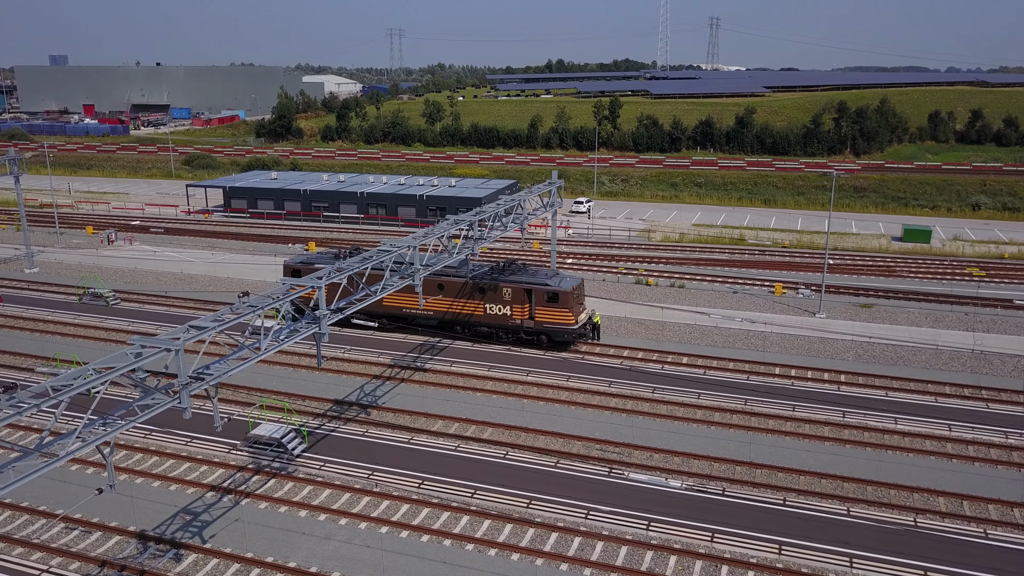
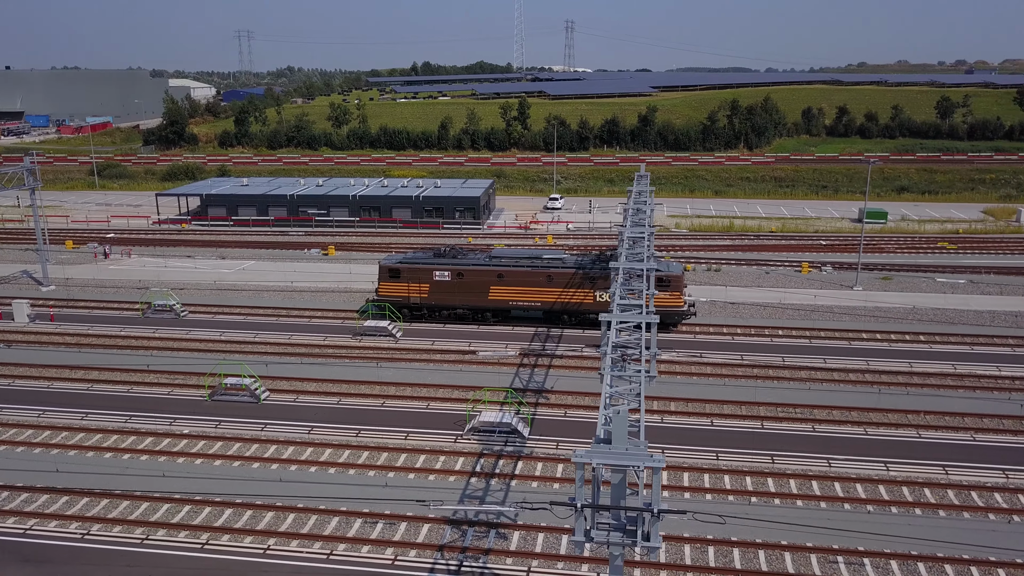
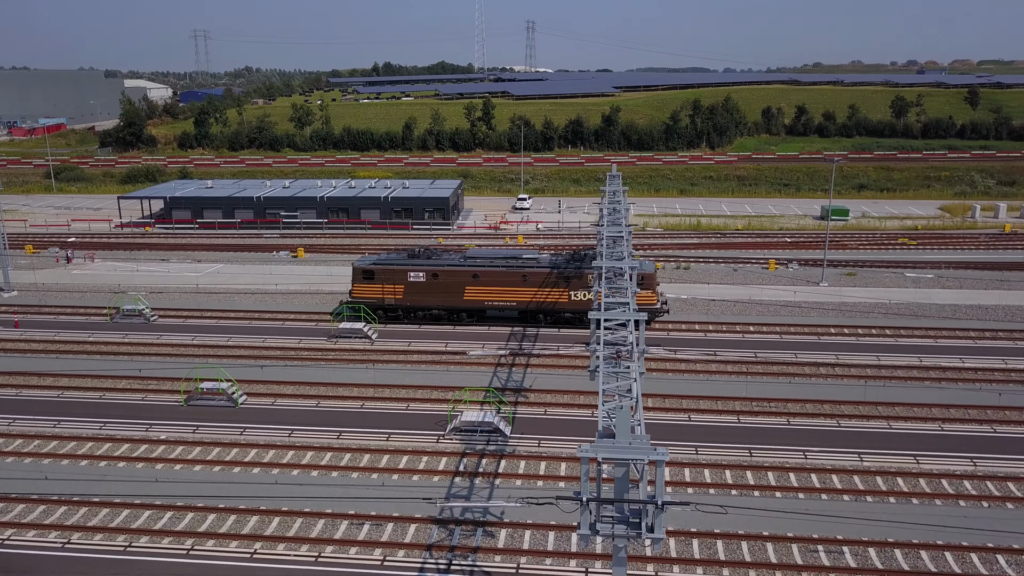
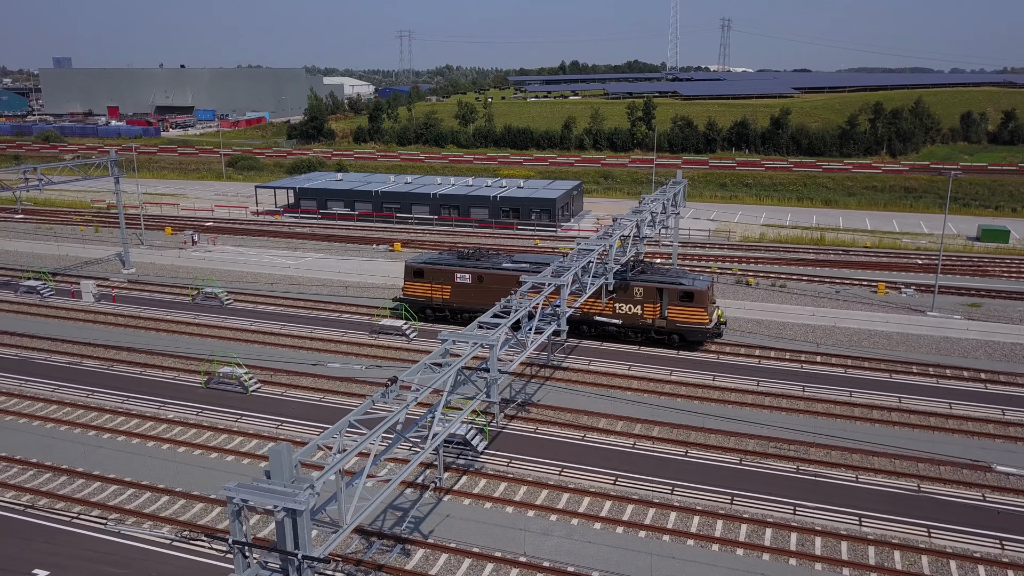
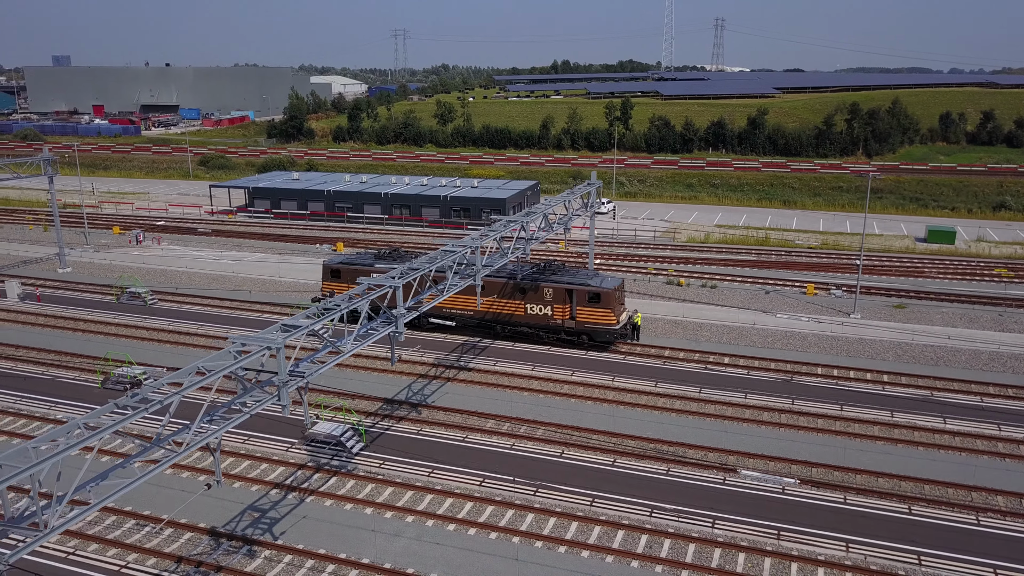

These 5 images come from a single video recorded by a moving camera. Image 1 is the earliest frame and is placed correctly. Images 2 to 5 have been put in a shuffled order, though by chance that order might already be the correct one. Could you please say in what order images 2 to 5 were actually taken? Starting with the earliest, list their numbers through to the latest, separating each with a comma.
5, 4, 2, 3
